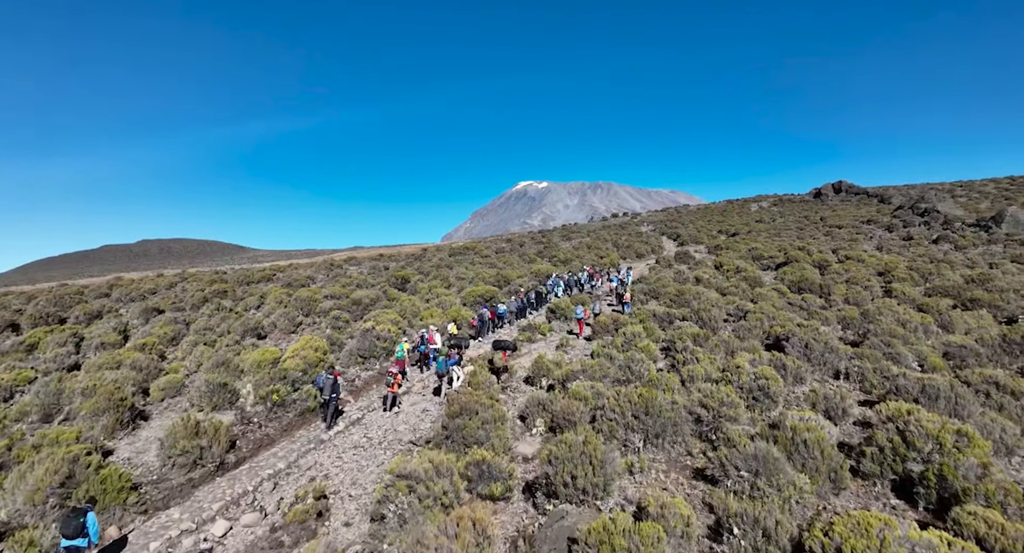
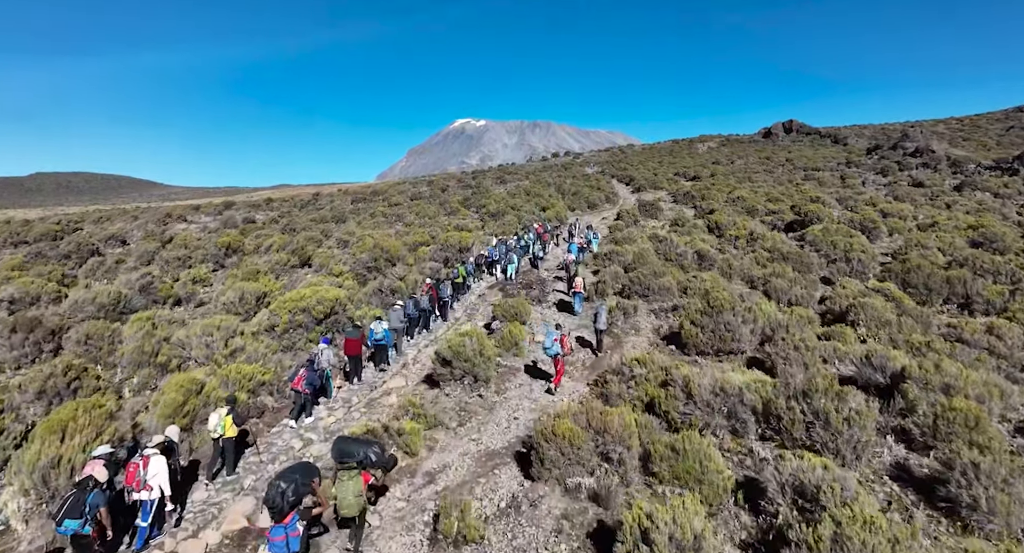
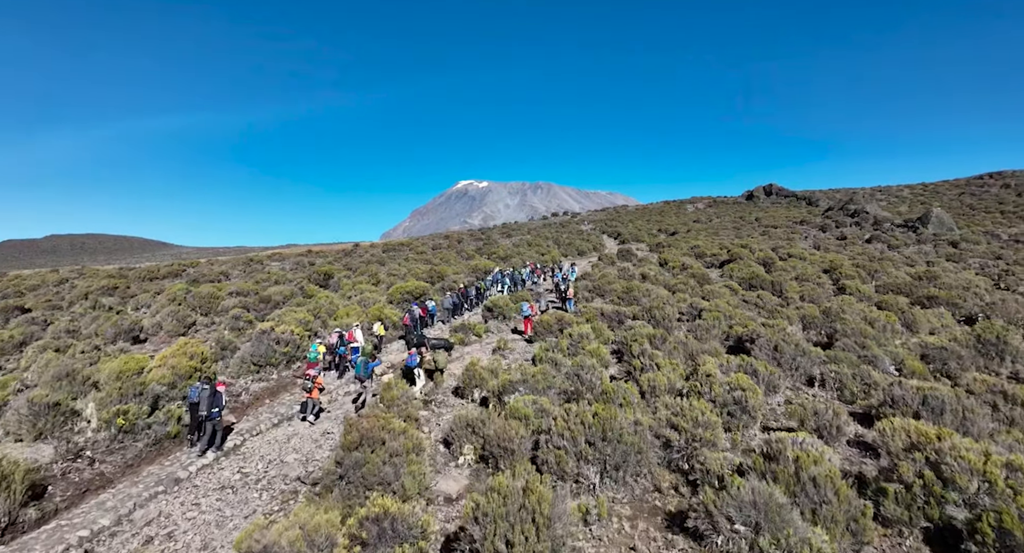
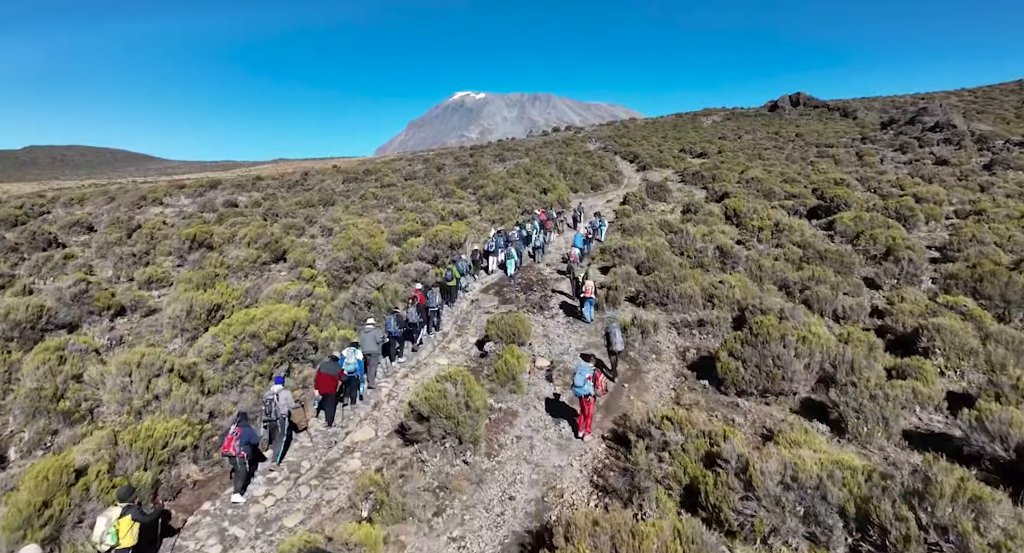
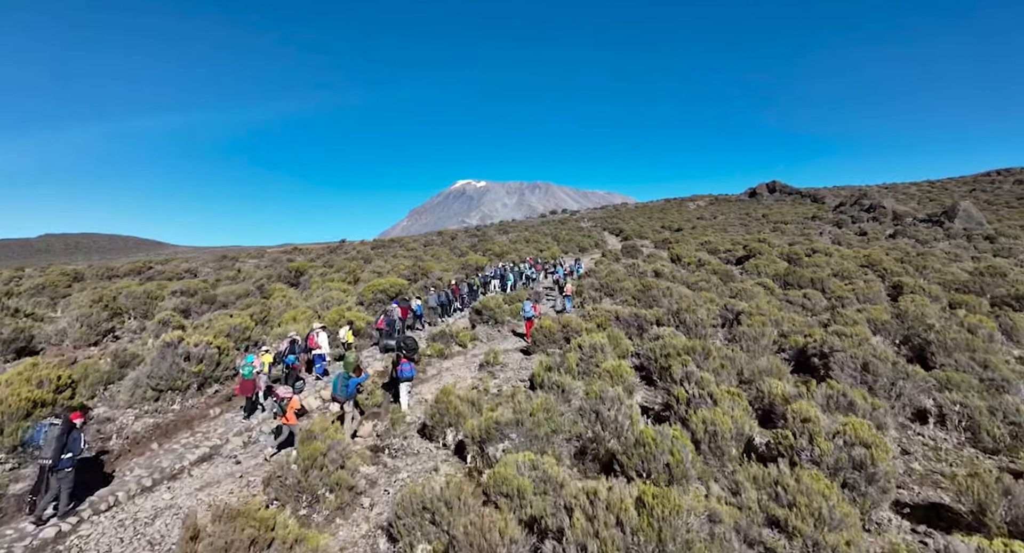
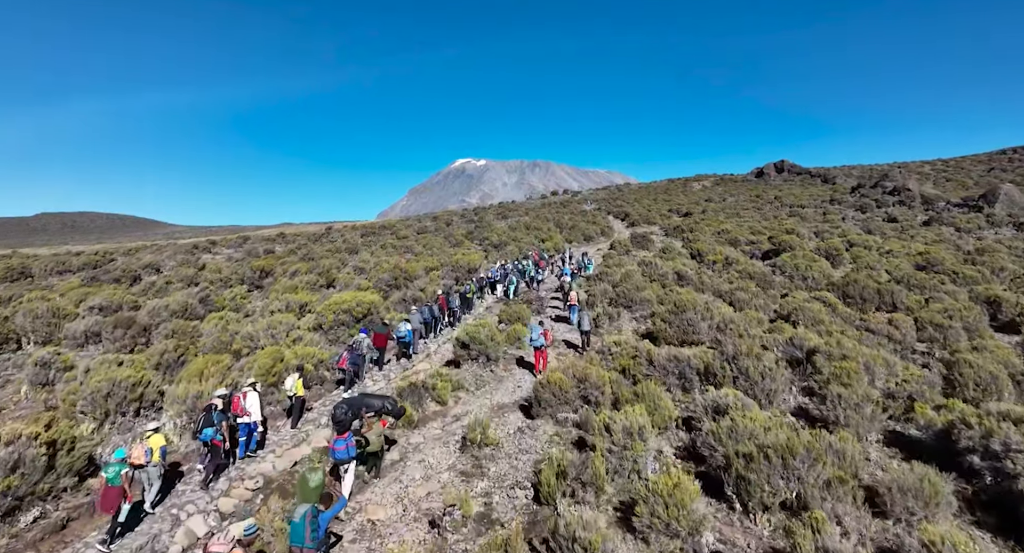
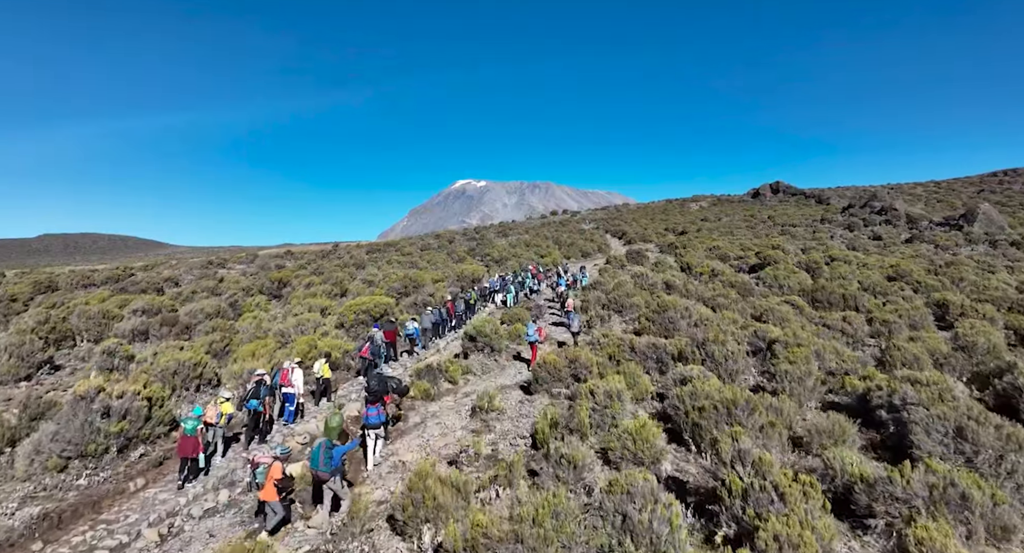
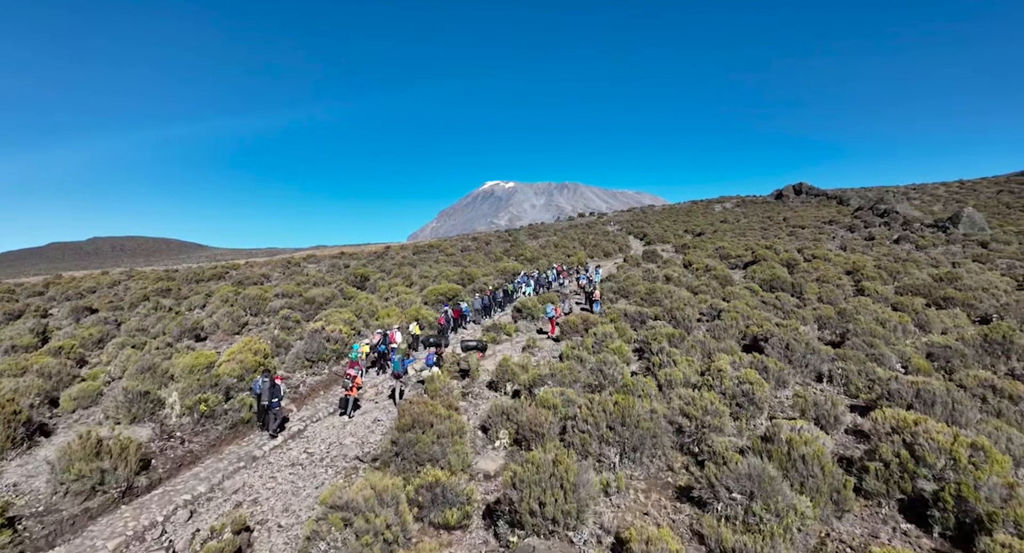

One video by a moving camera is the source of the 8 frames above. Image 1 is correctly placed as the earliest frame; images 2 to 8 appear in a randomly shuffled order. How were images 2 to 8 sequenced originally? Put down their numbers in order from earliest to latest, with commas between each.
8, 3, 5, 7, 6, 2, 4
